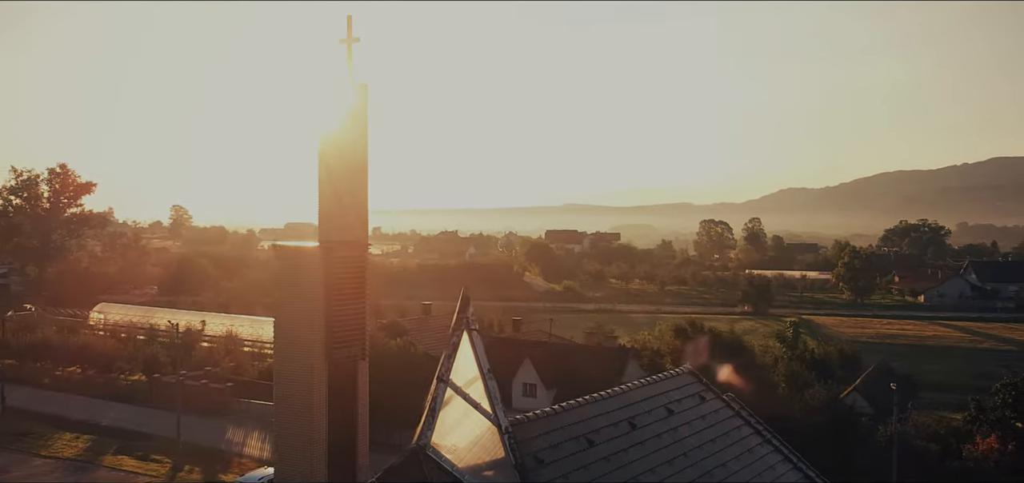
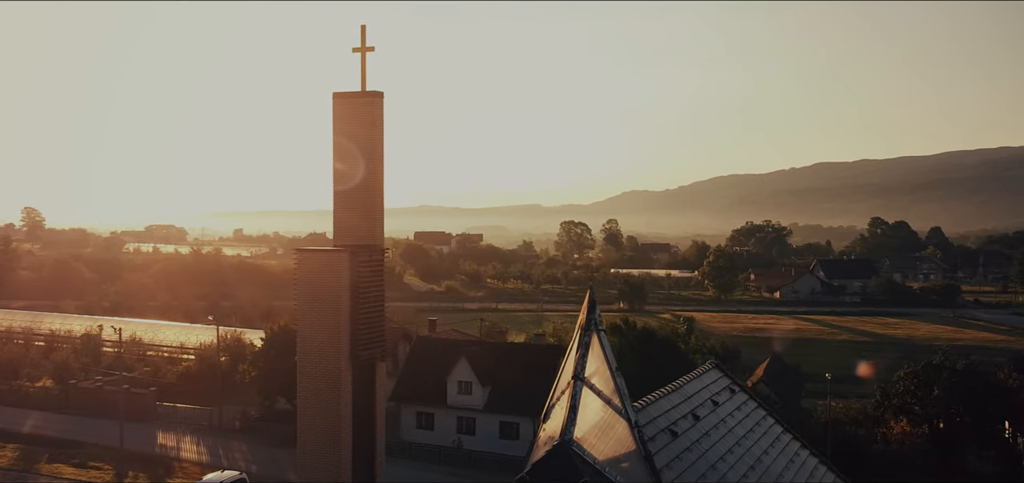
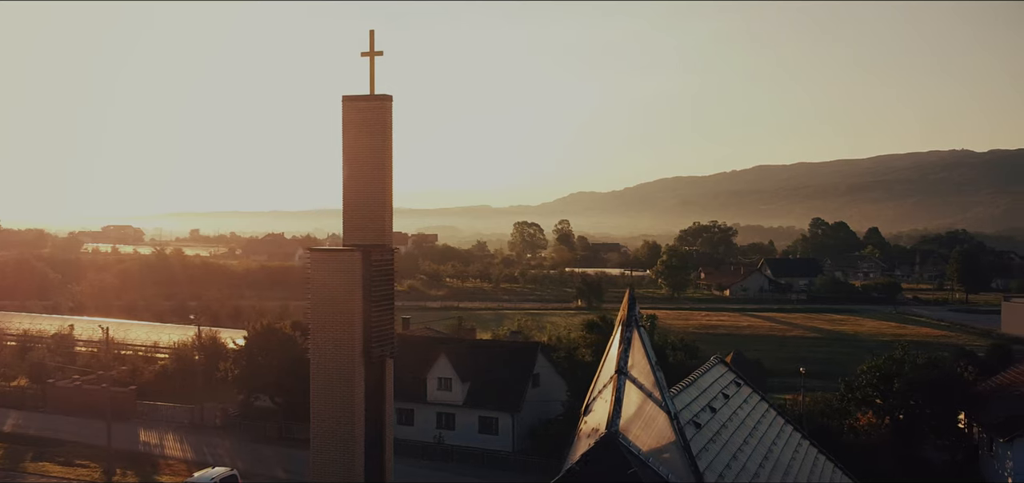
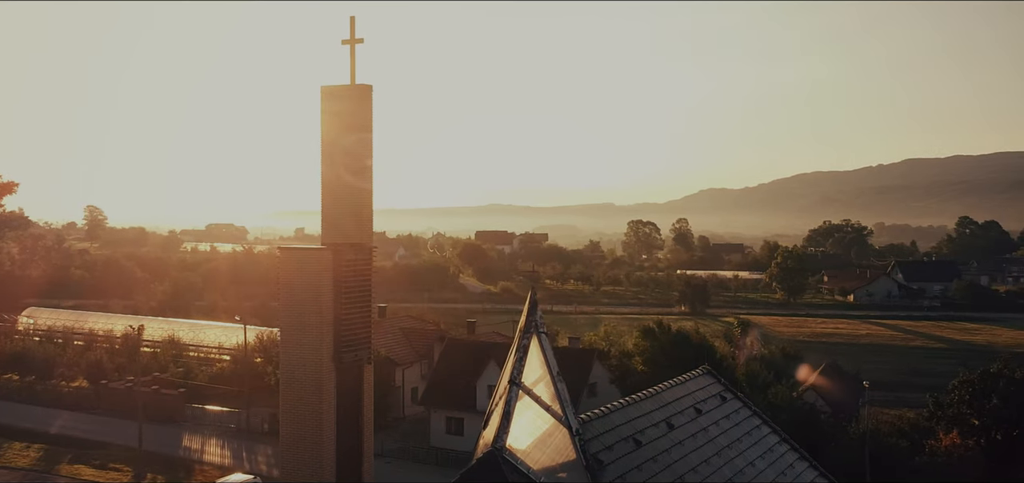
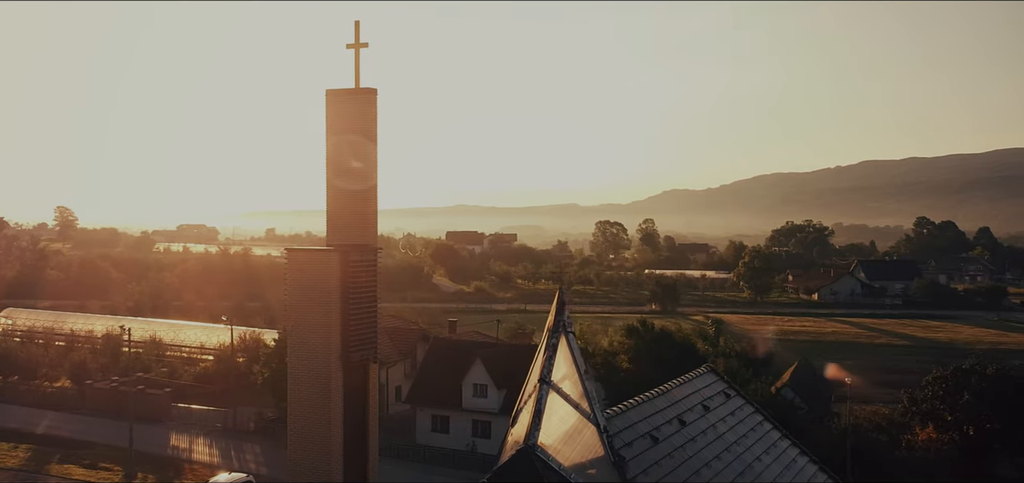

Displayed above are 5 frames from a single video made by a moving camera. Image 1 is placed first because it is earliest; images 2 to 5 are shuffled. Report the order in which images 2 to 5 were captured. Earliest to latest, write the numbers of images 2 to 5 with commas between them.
4, 5, 2, 3
